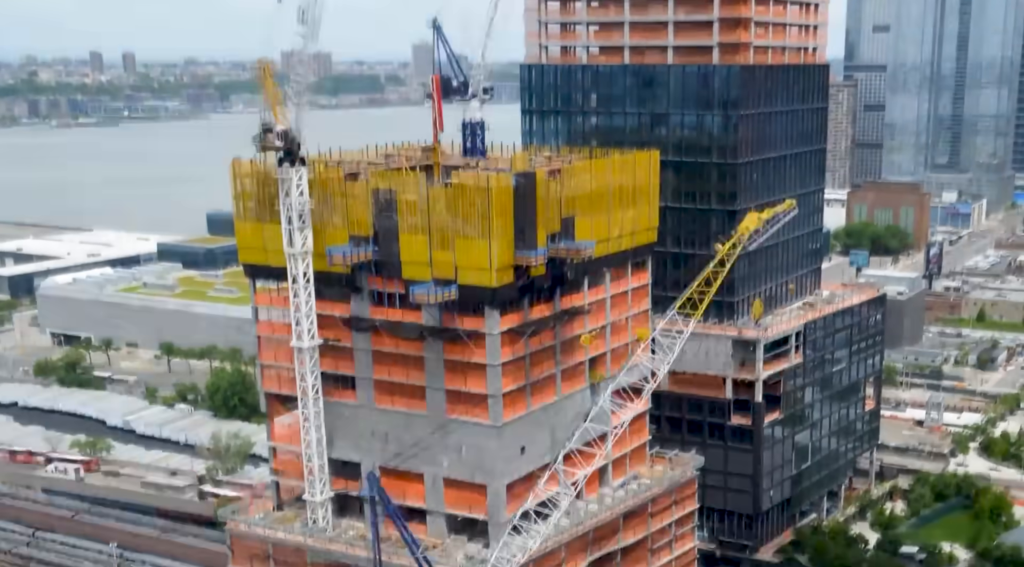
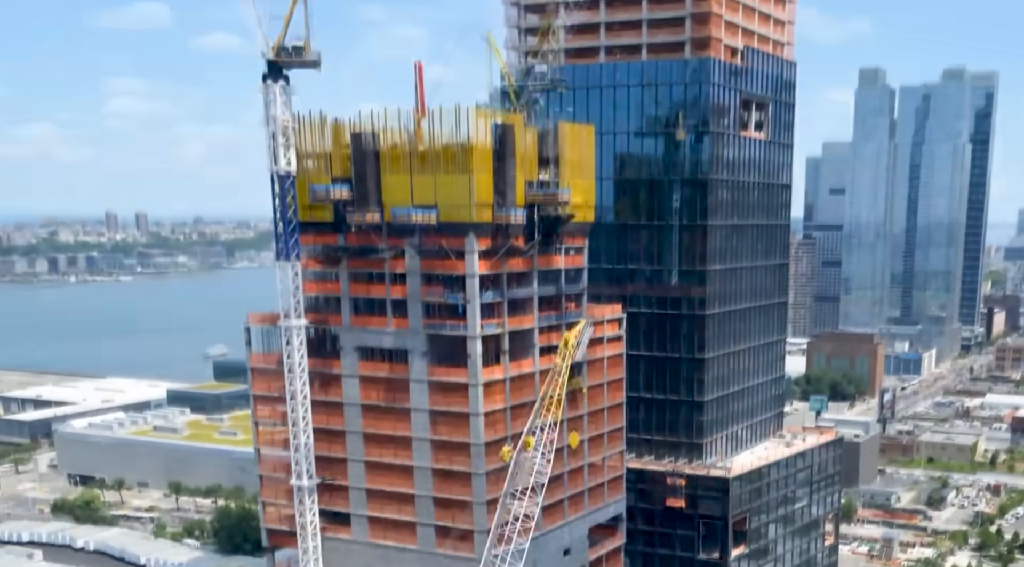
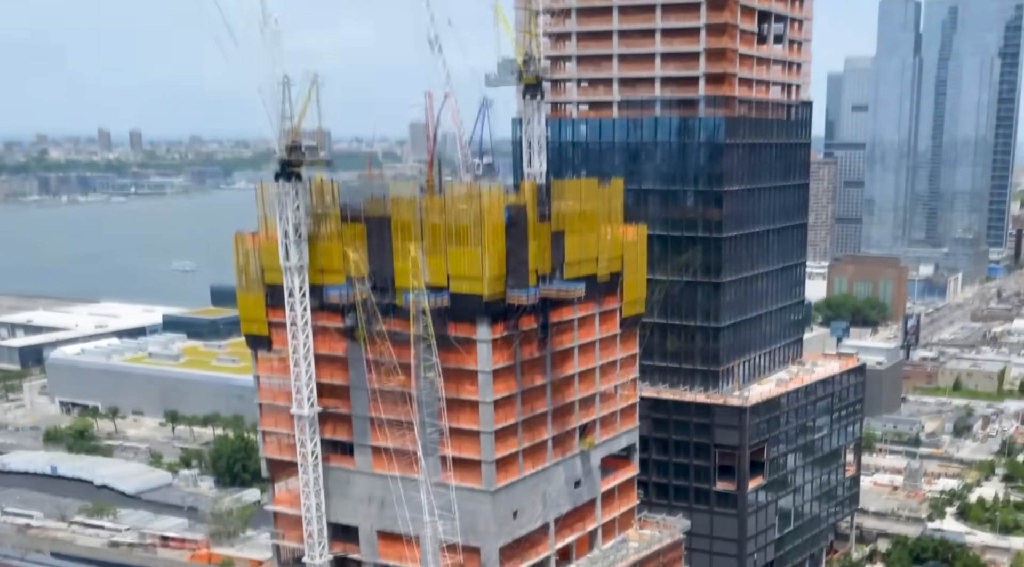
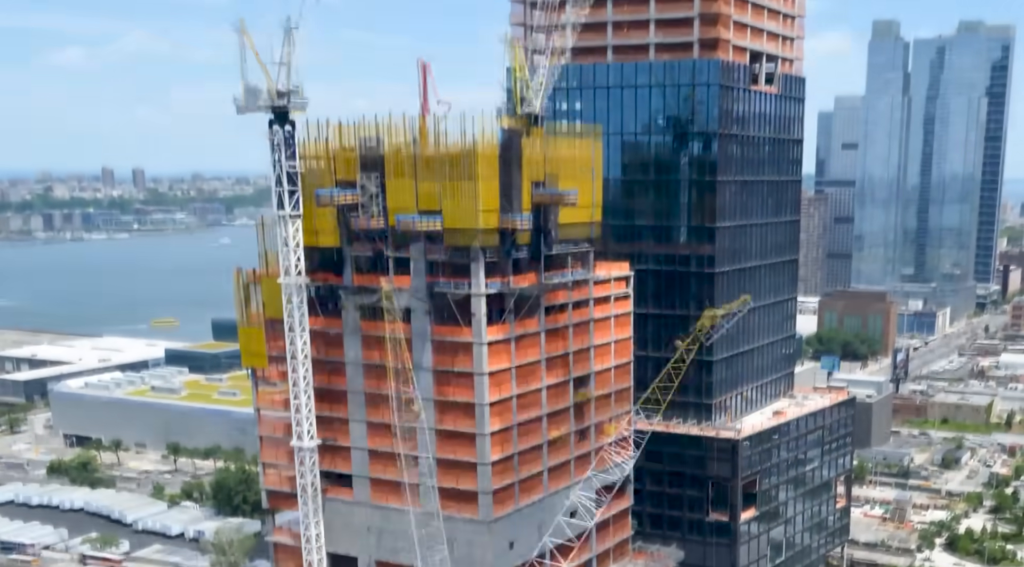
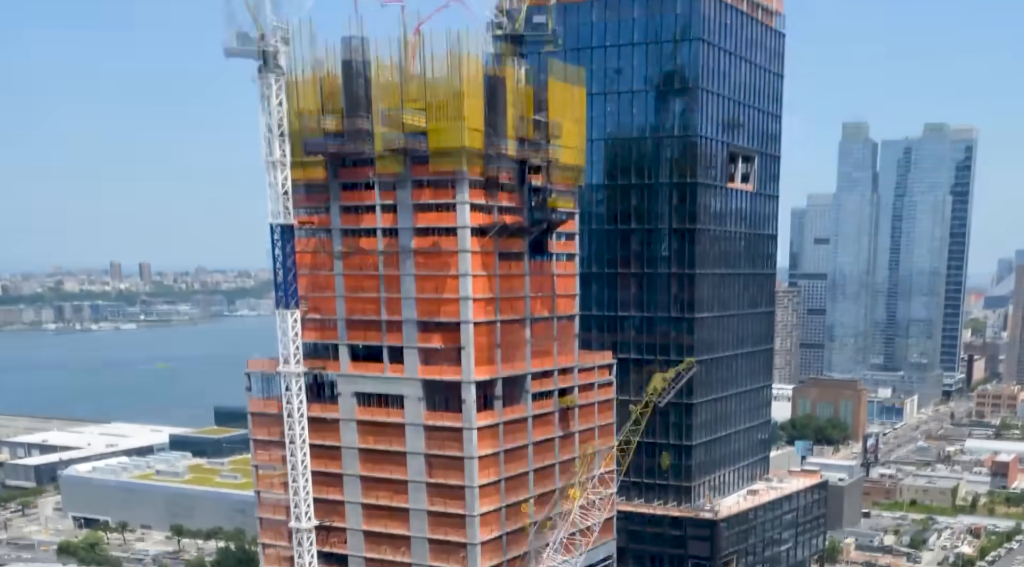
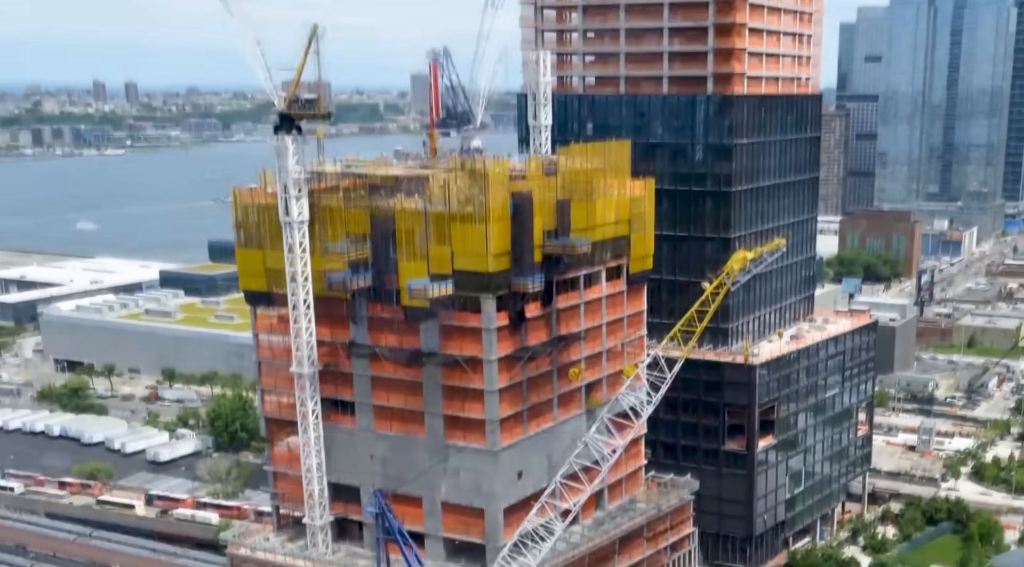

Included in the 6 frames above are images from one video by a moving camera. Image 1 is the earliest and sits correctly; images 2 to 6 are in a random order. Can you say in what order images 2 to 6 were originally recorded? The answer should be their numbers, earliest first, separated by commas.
6, 3, 4, 2, 5
